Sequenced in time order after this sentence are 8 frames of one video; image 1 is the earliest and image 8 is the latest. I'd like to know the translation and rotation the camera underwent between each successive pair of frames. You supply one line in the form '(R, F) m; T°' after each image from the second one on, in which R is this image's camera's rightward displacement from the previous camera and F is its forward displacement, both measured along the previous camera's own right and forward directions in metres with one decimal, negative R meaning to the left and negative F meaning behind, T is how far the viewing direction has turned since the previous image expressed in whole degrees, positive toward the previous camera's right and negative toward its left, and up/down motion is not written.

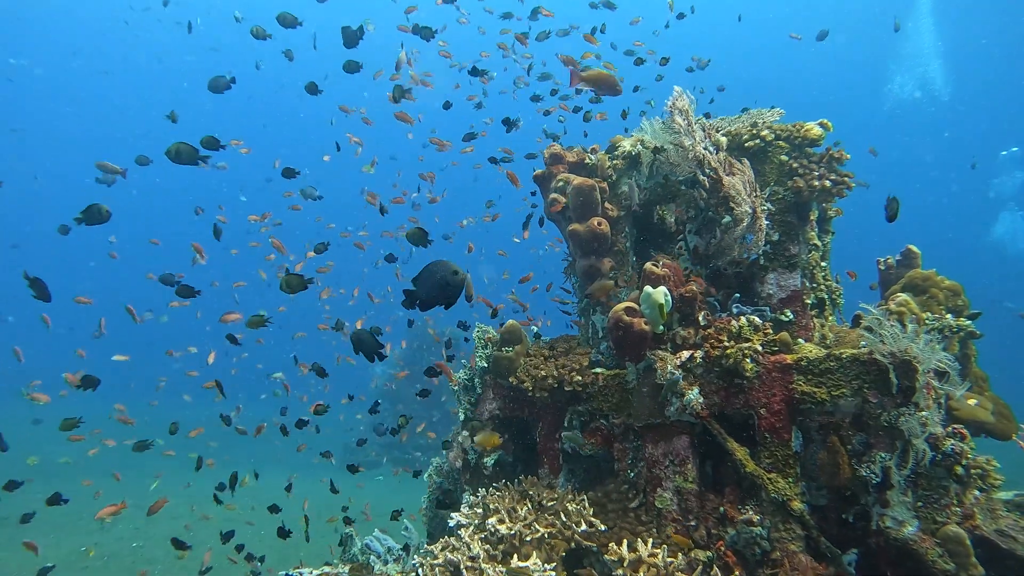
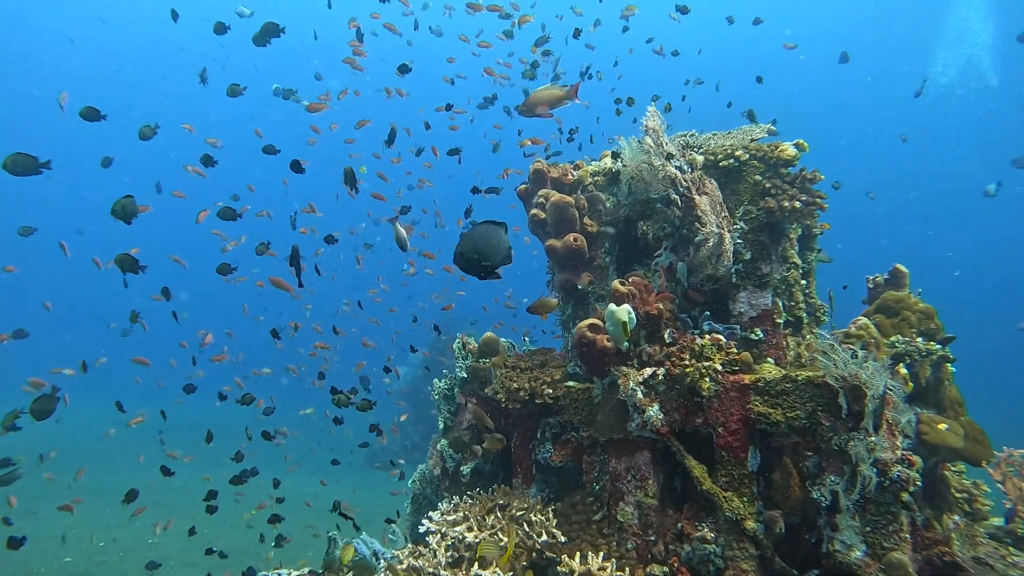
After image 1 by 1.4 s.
(+0.5, -0.2) m; -2°
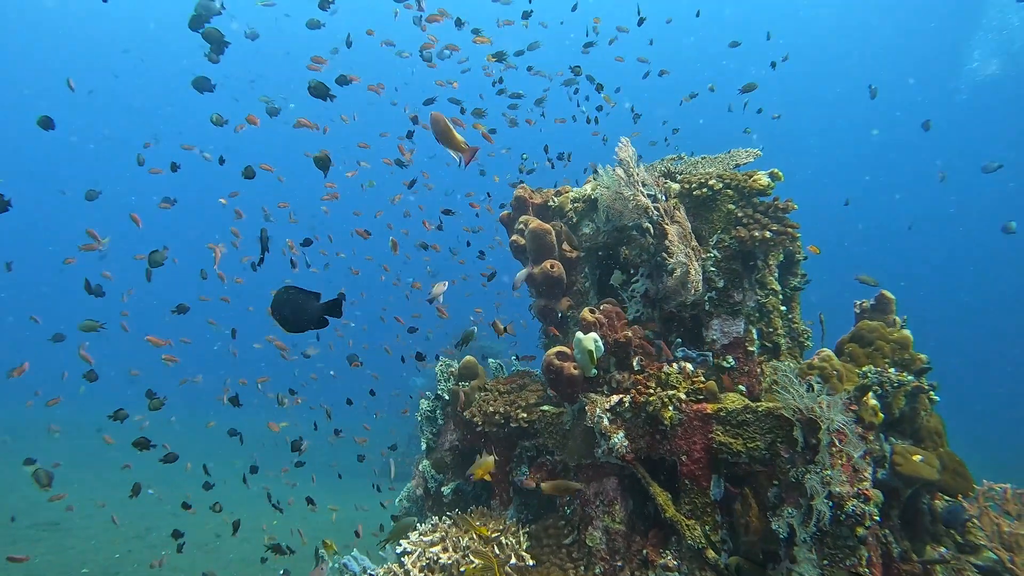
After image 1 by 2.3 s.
(+0.5, -0.2) m; -2°
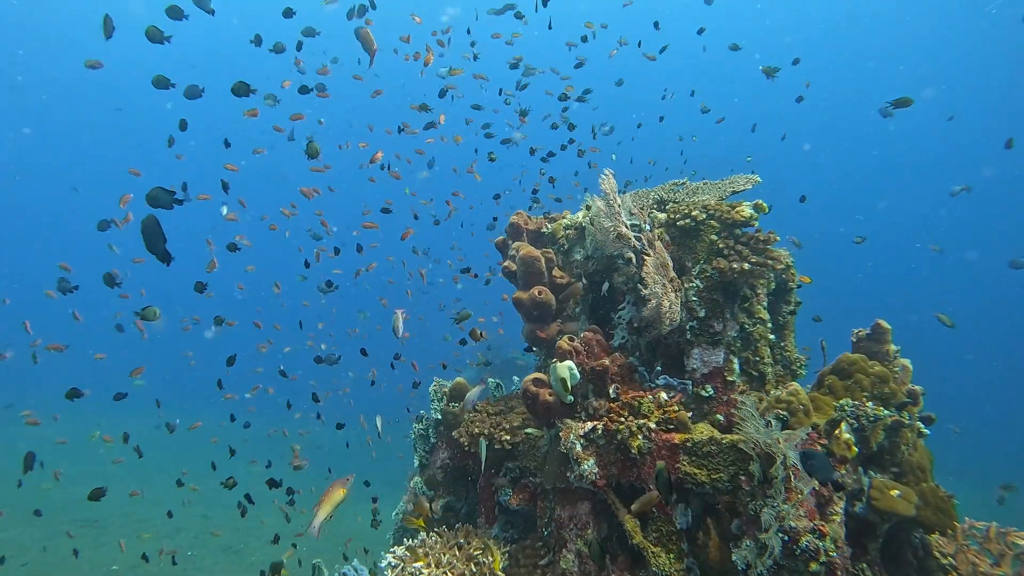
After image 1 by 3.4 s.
(+0.5, -0.3) m; -3°
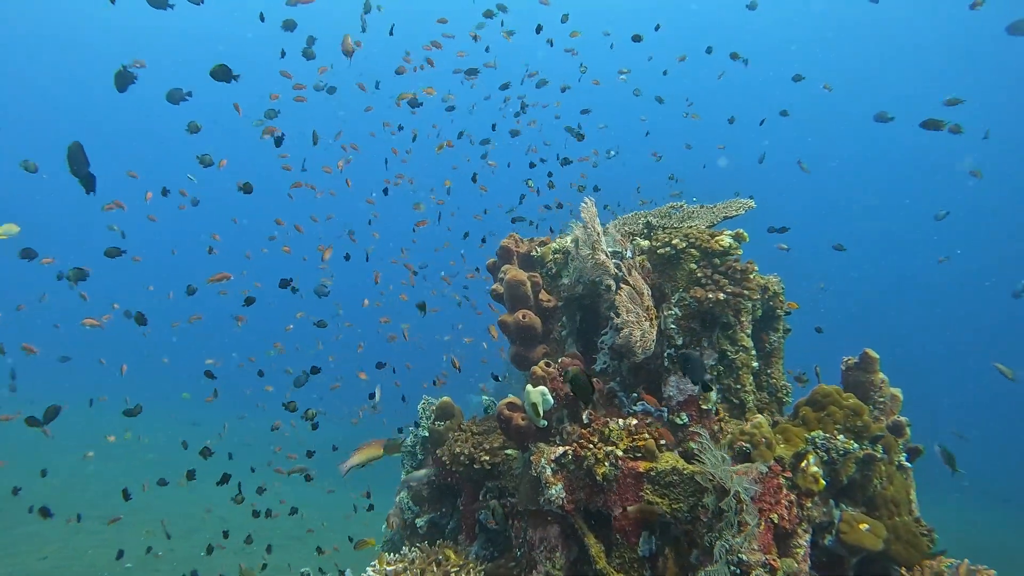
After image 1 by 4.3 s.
(+0.5, -0.2) m; -3°
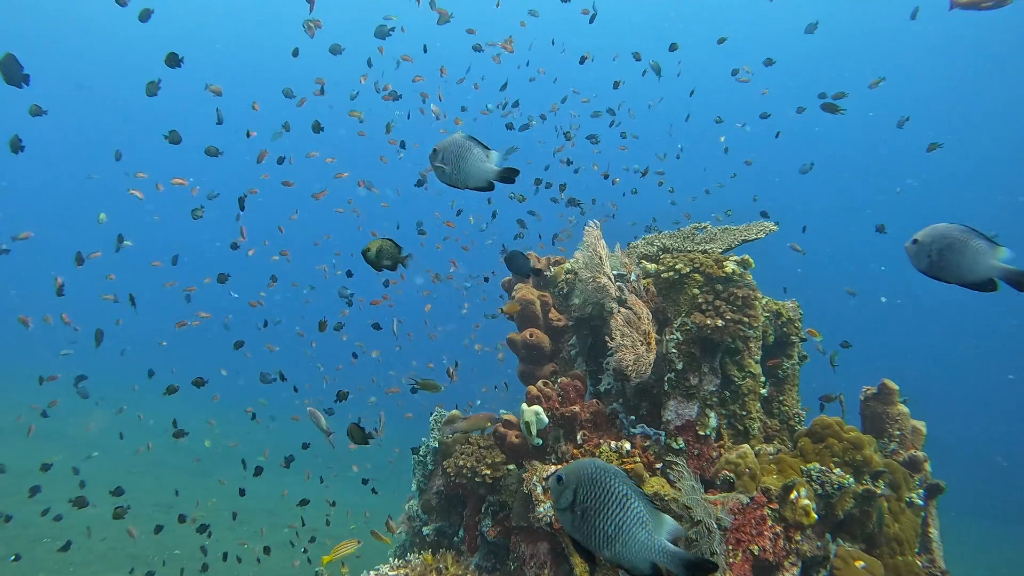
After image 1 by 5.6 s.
(+0.6, -0.2) m; -6°
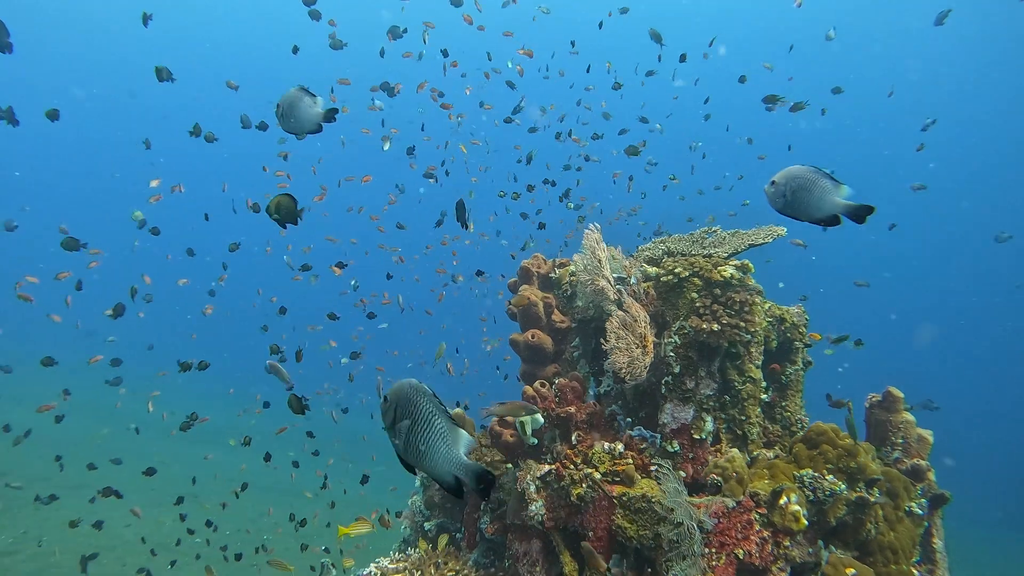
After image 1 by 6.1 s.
(+0.3, -0.1) m; -3°
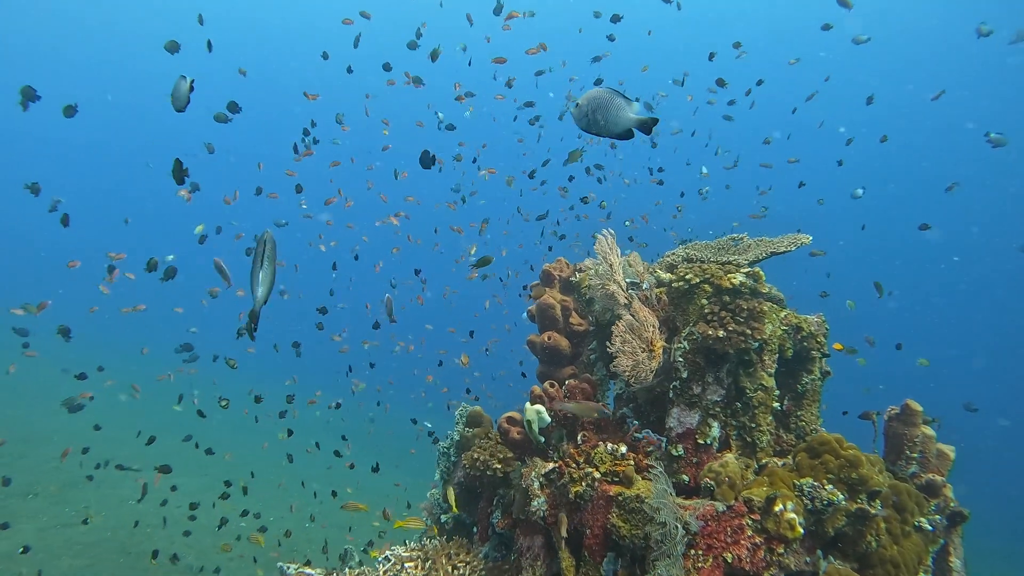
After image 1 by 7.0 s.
(+0.4, -0.3) m; -5°
